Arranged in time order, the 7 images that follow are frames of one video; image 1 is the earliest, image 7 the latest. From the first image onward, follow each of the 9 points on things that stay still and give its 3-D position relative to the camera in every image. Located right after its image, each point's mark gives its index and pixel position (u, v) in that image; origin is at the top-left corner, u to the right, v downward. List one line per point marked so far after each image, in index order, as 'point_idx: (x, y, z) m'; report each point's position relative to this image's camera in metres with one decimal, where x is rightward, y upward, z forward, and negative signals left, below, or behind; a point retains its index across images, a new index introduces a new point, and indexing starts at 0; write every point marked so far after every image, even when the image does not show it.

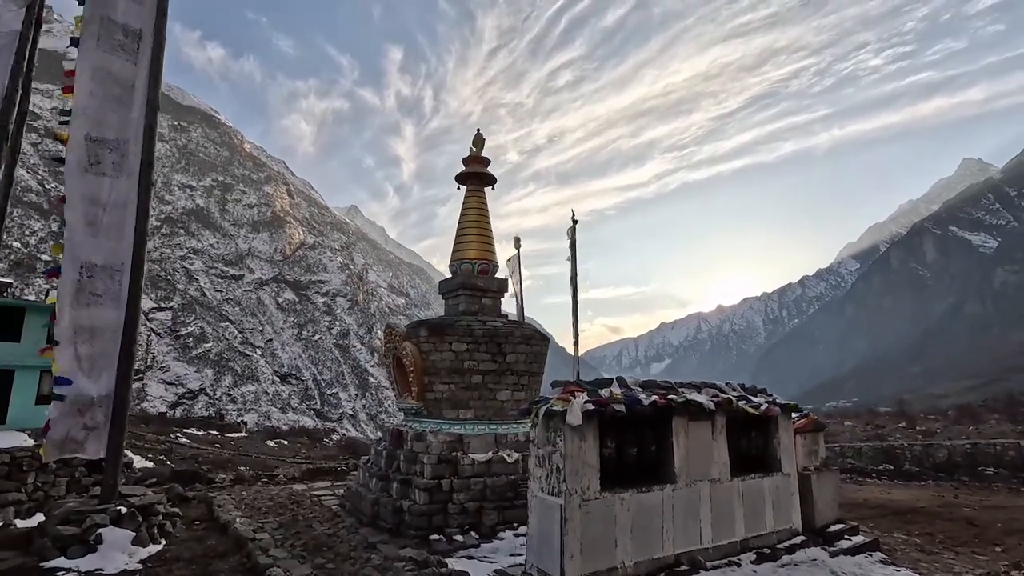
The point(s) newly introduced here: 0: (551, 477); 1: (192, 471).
0: (+0.4, -1.7, +5.0) m
1: (-7.8, -4.4, +13.0) m
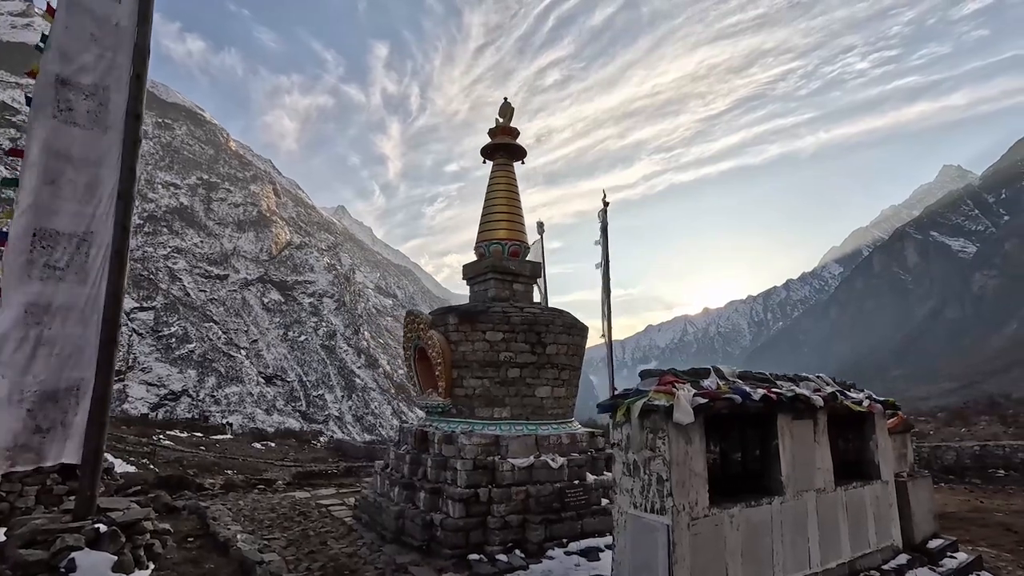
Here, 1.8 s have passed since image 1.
0: (+1.0, -1.5, +4.0) m
1: (-7.3, -4.1, +11.8) m
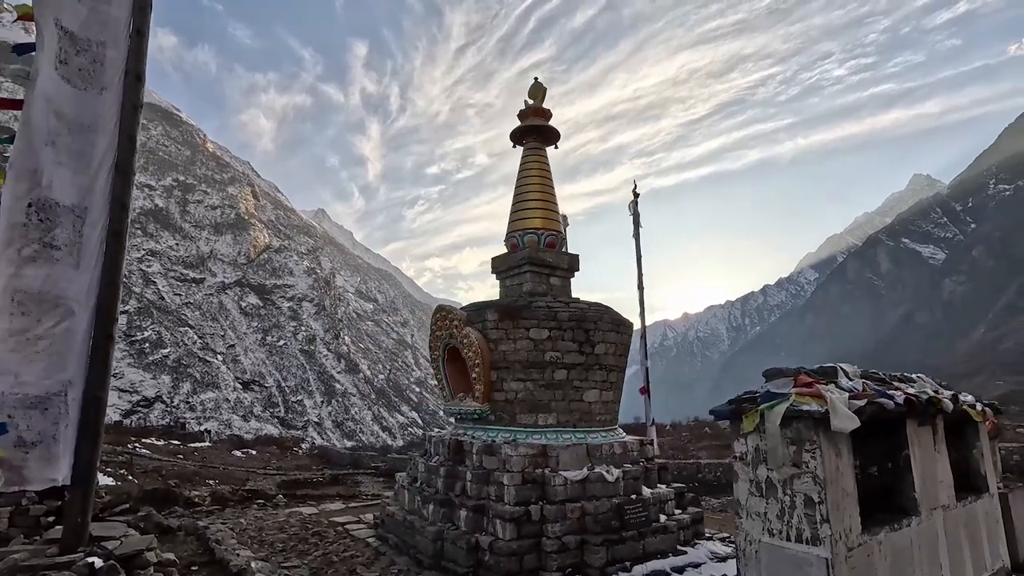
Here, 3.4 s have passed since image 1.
0: (+1.7, -1.3, +3.2) m
1: (-6.9, -4.0, +10.8) m
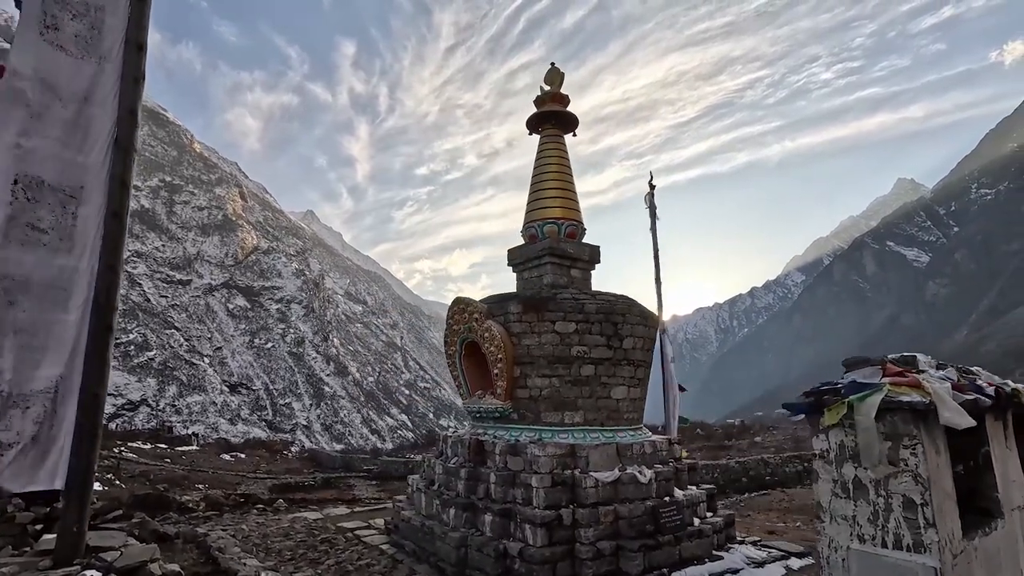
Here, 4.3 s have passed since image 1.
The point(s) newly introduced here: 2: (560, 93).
0: (+2.0, -1.2, +2.9) m
1: (-6.7, -3.9, +10.3) m
2: (+0.7, +2.9, +8.2) m
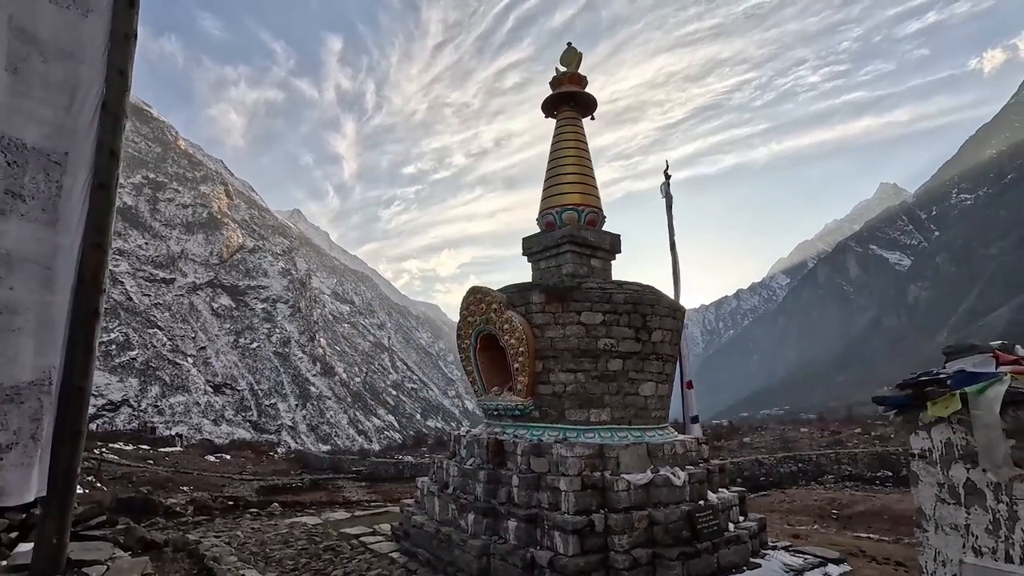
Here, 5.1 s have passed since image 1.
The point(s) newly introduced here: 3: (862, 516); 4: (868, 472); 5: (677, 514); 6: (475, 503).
0: (+2.3, -1.1, +2.5) m
1: (-6.6, -3.8, +9.7) m
2: (+0.9, +3.1, +7.7) m
3: (+8.7, -5.8, +13.6) m
4: (+11.4, -6.0, +17.8) m
5: (+1.6, -2.2, +5.2) m
6: (-0.4, -2.2, +5.5) m
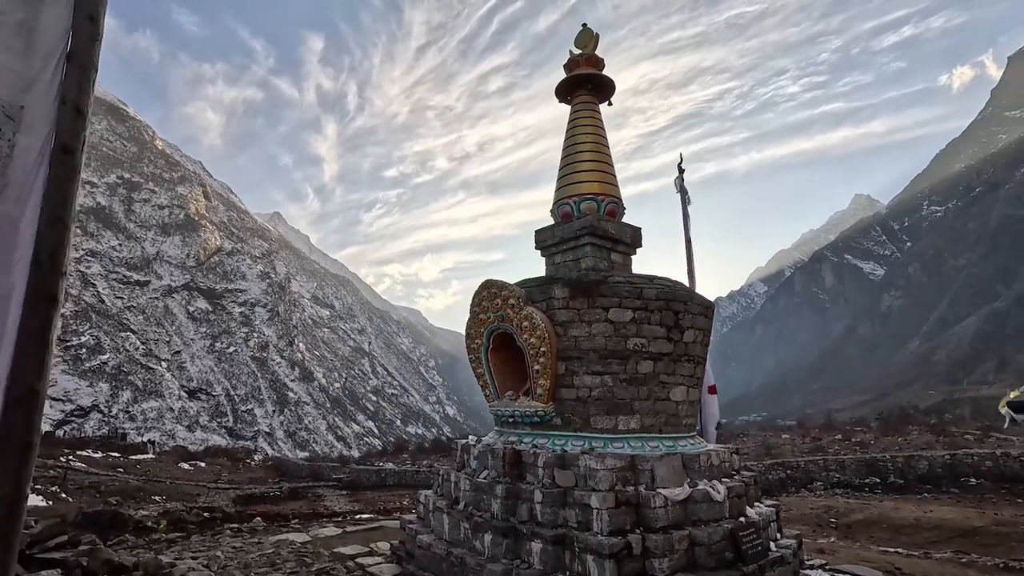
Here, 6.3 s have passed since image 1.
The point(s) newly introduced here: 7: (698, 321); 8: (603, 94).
0: (+2.6, -1.0, +2.0) m
1: (-6.6, -3.7, +8.8) m
2: (+1.1, +3.1, +7.2) m
3: (+8.6, -5.8, +13.3) m
4: (+11.1, -6.2, +17.5) m
5: (+1.8, -2.1, +4.6) m
6: (-0.2, -2.1, +4.9) m
7: (+1.9, -0.3, +5.6) m
8: (+1.2, +2.6, +7.3) m
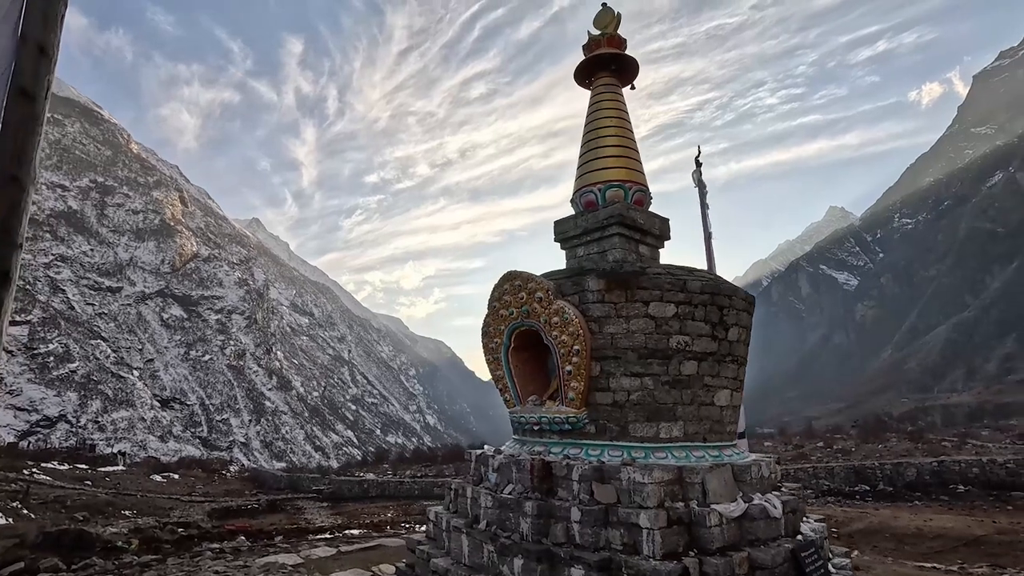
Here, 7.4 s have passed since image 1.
0: (+3.0, -0.9, +1.5) m
1: (-6.4, -3.6, +8.0) m
2: (+1.3, +3.1, +6.8) m
3: (+8.6, -5.9, +12.9) m
4: (+10.9, -6.3, +17.2) m
5: (+2.0, -2.0, +4.1) m
6: (+0.1, -2.0, +4.3) m
7: (+2.2, -0.3, +5.1) m
8: (+1.4, +2.6, +6.8) m
